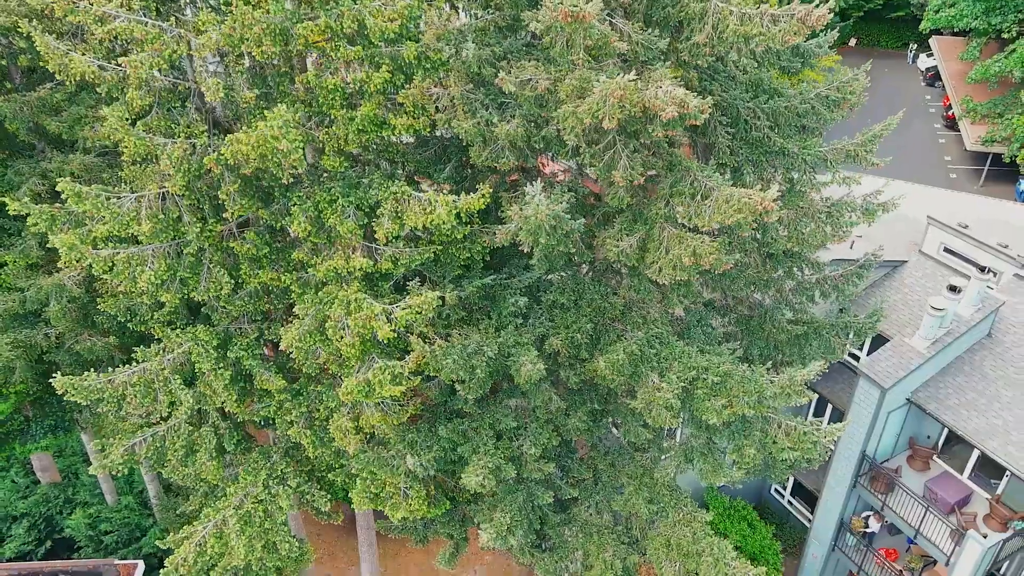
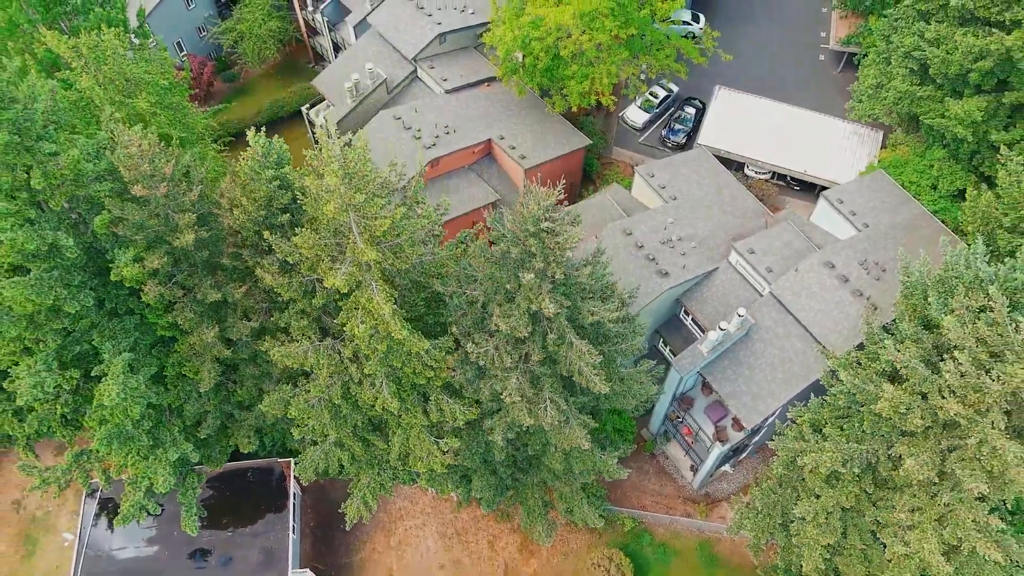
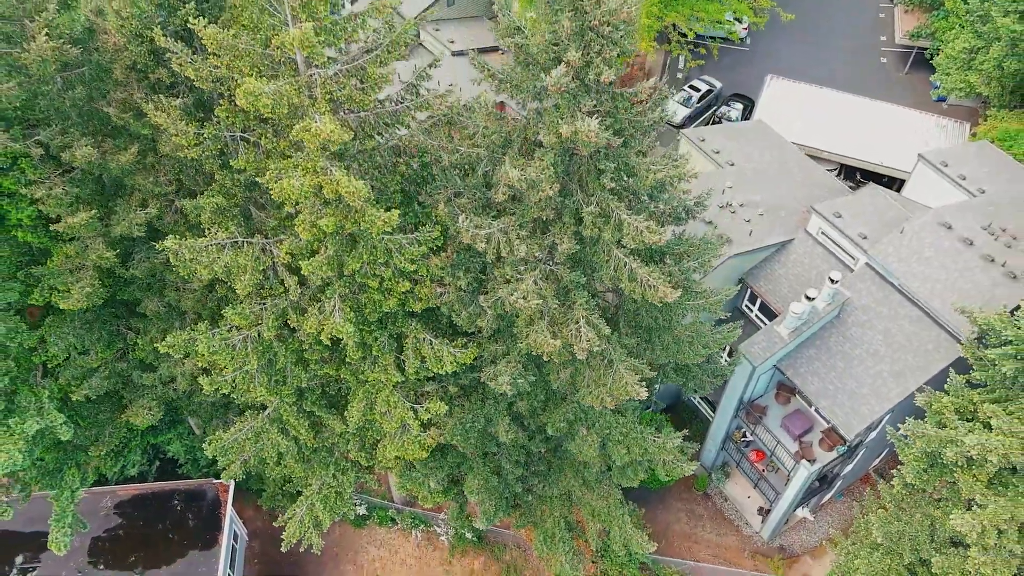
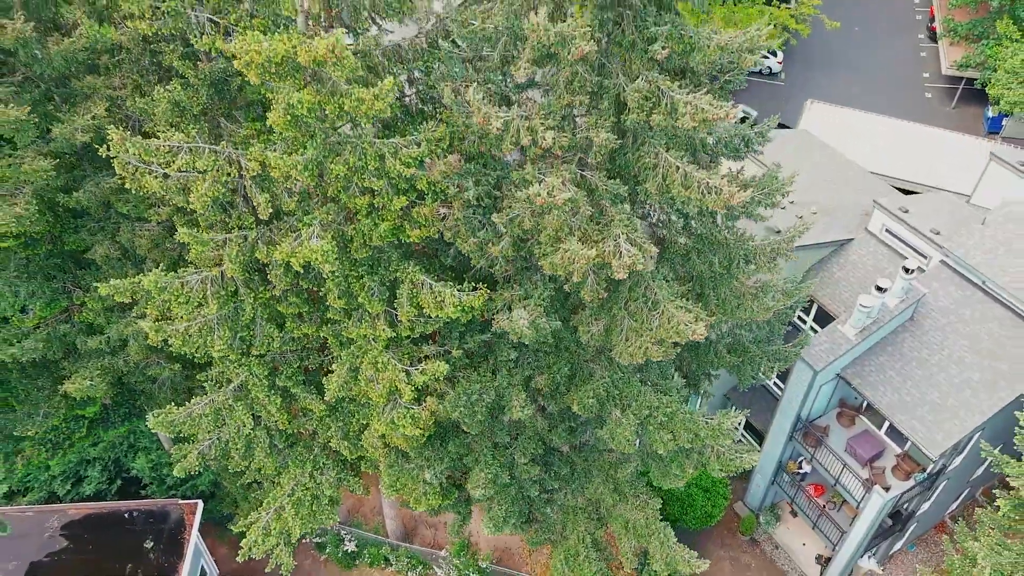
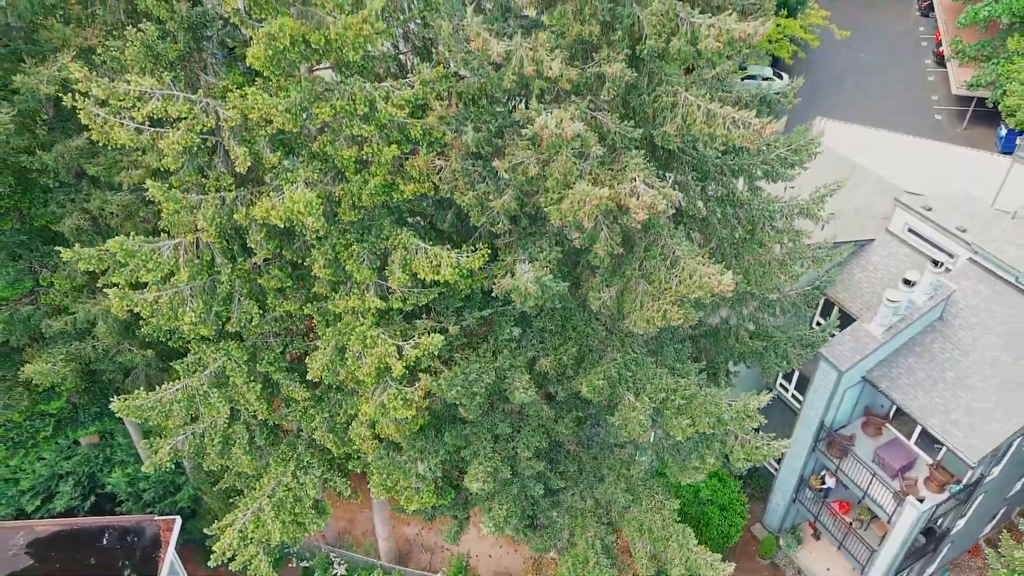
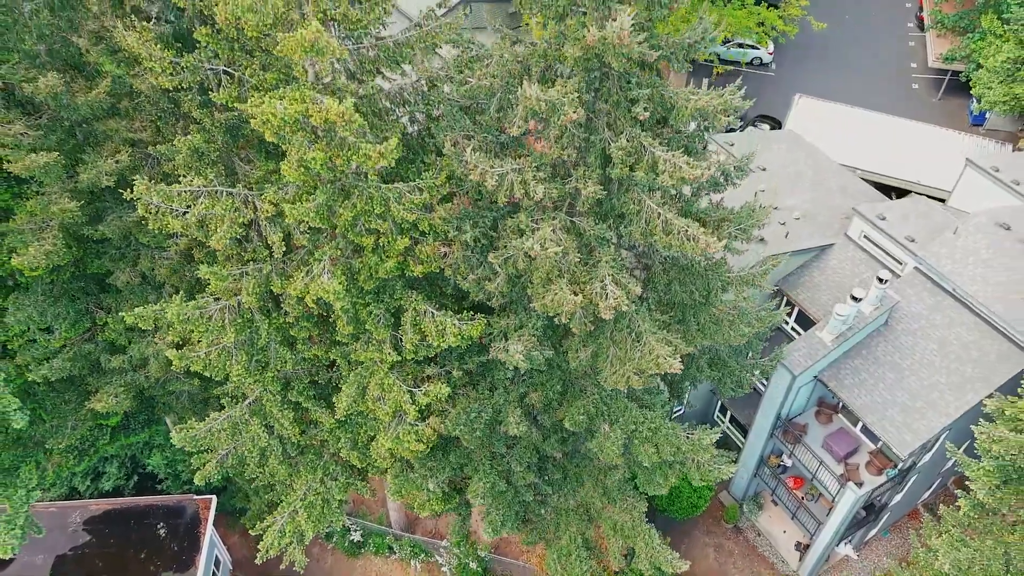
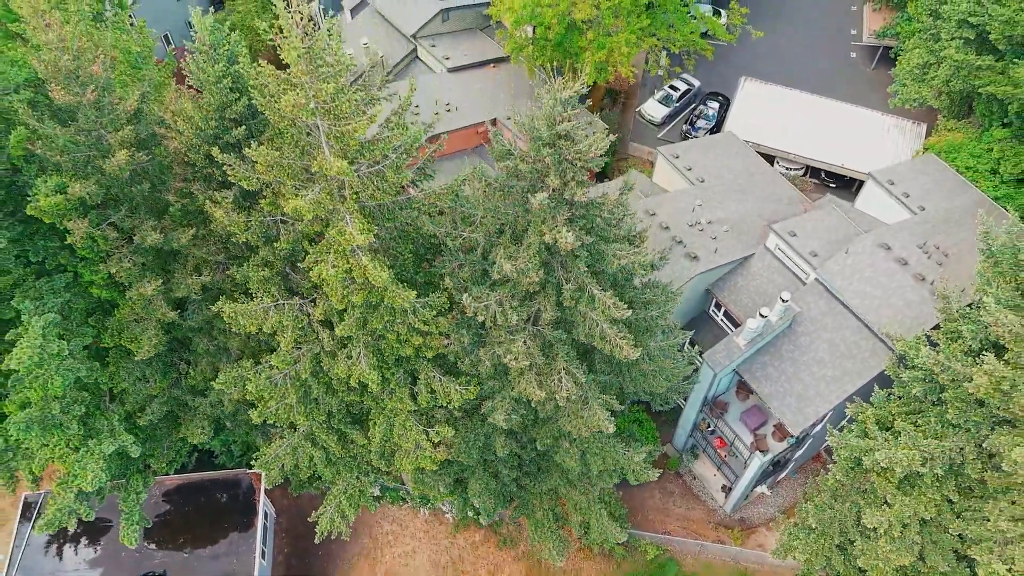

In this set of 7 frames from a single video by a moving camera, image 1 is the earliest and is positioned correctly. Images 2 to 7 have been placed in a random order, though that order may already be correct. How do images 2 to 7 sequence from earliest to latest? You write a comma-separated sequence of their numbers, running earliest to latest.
5, 4, 6, 3, 7, 2
